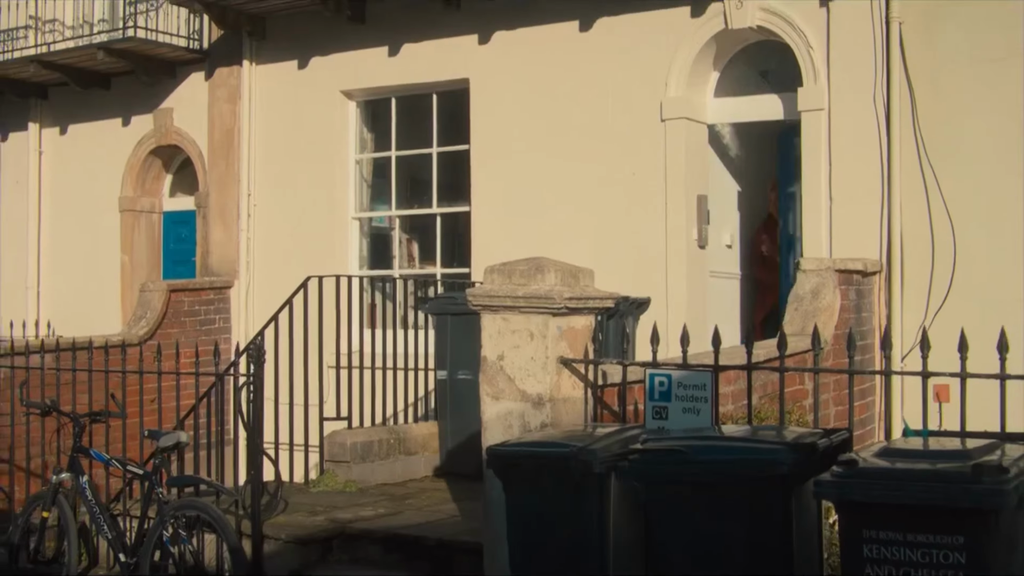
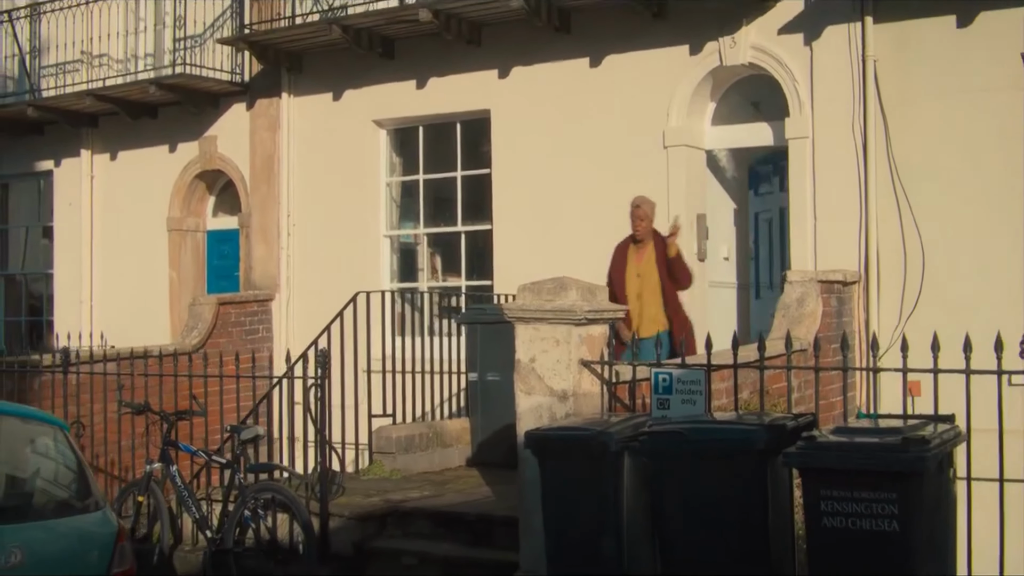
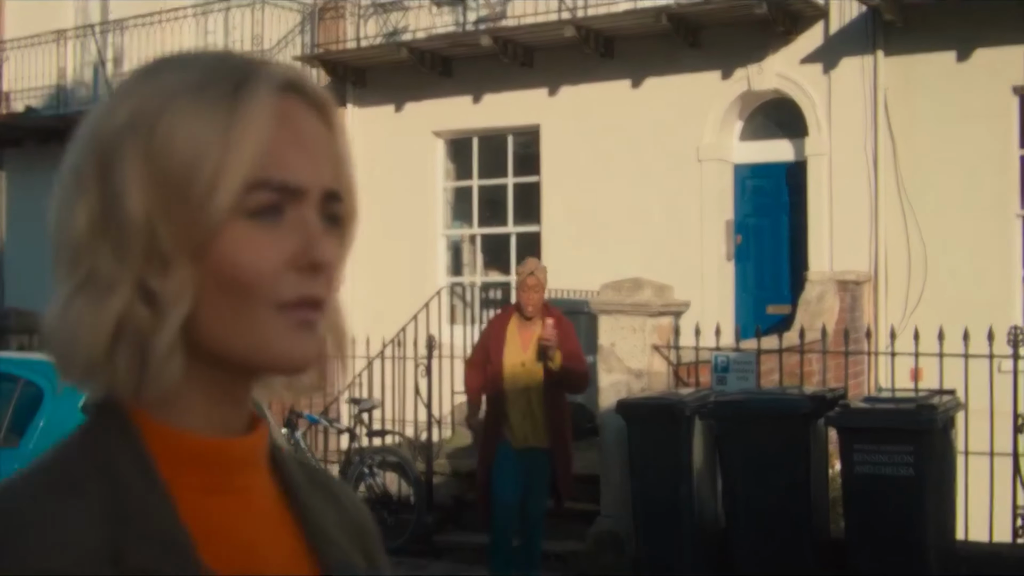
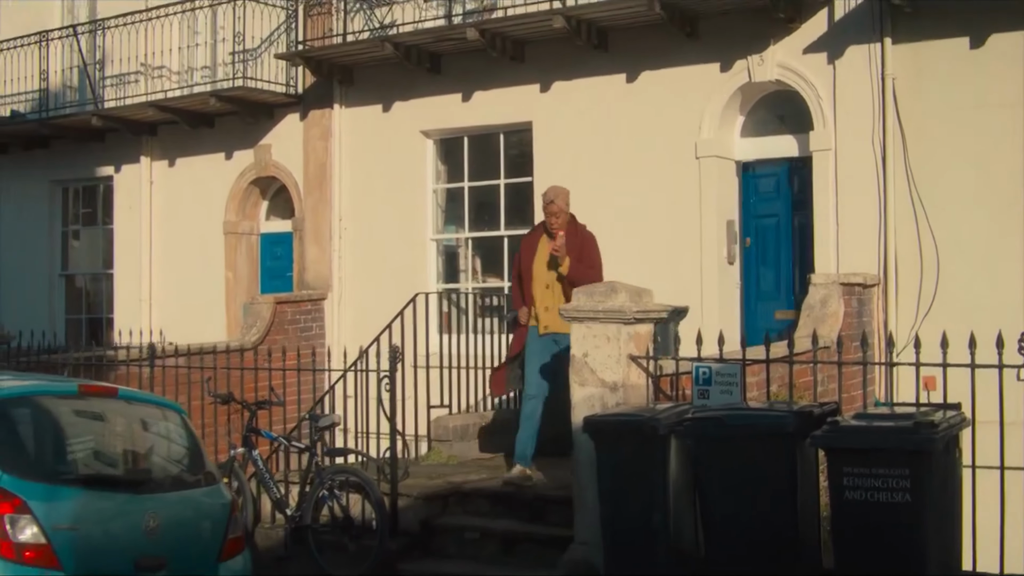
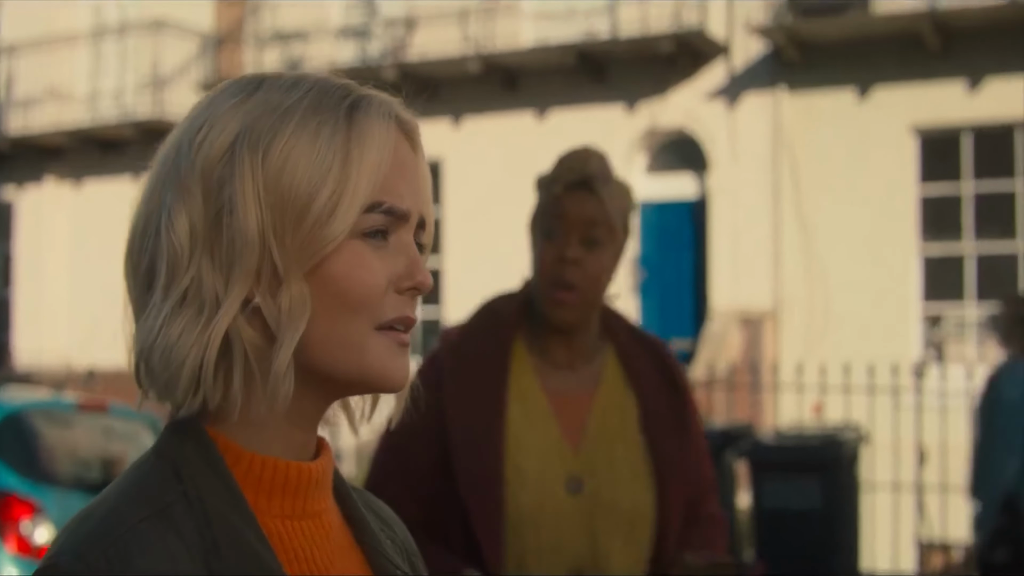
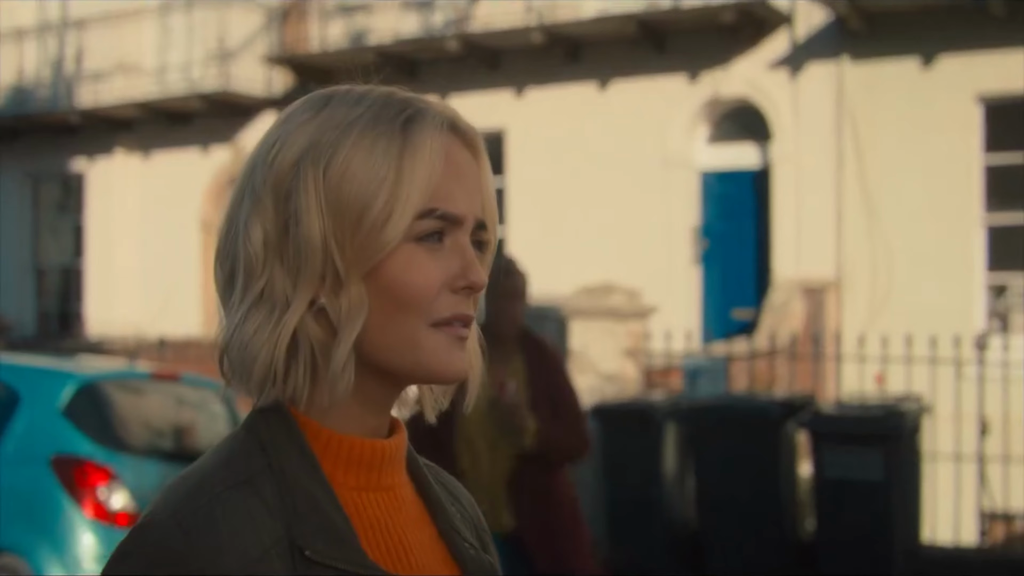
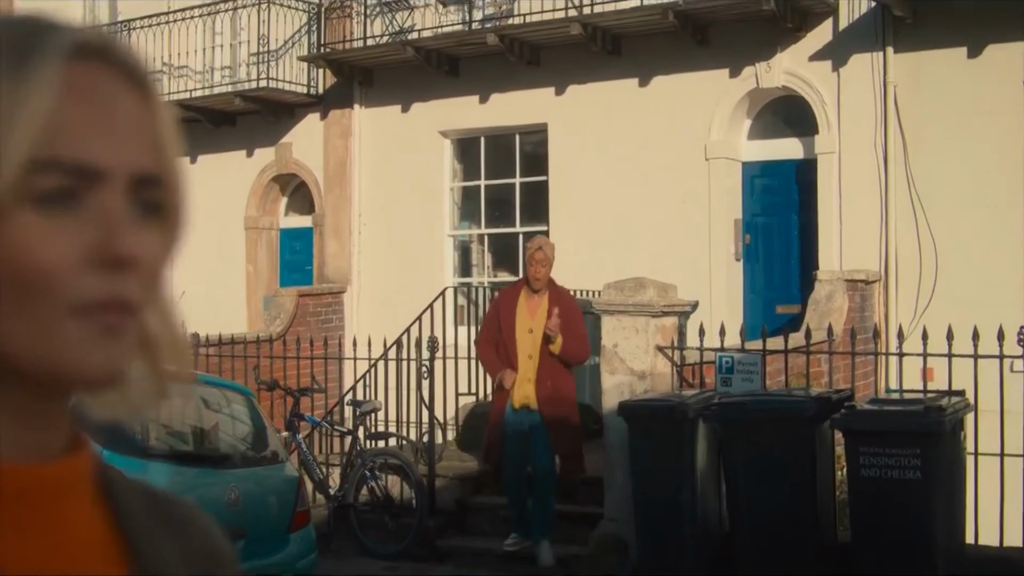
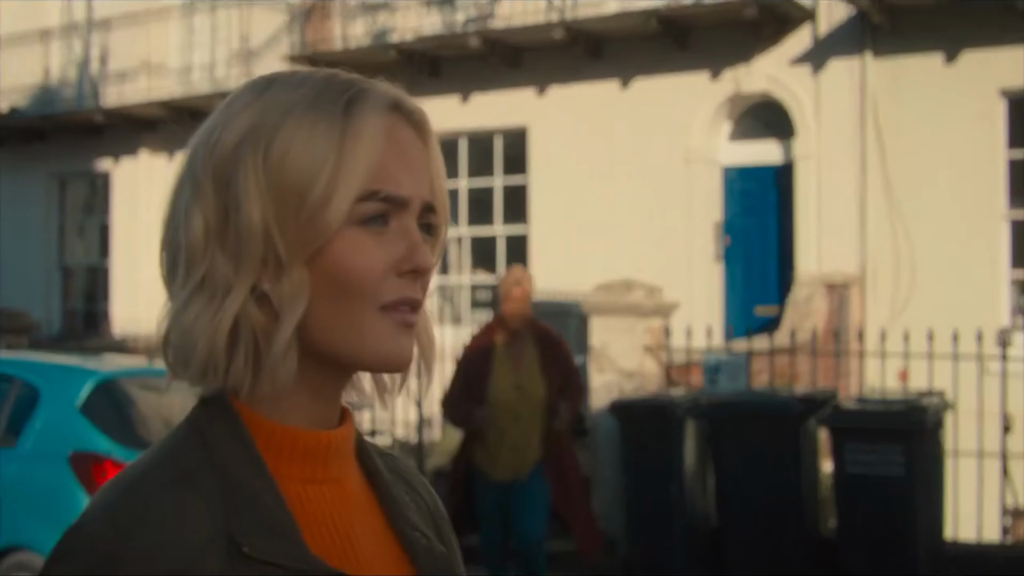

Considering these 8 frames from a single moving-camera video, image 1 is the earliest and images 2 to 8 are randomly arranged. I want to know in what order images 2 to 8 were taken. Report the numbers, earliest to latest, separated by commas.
2, 4, 7, 3, 8, 6, 5
